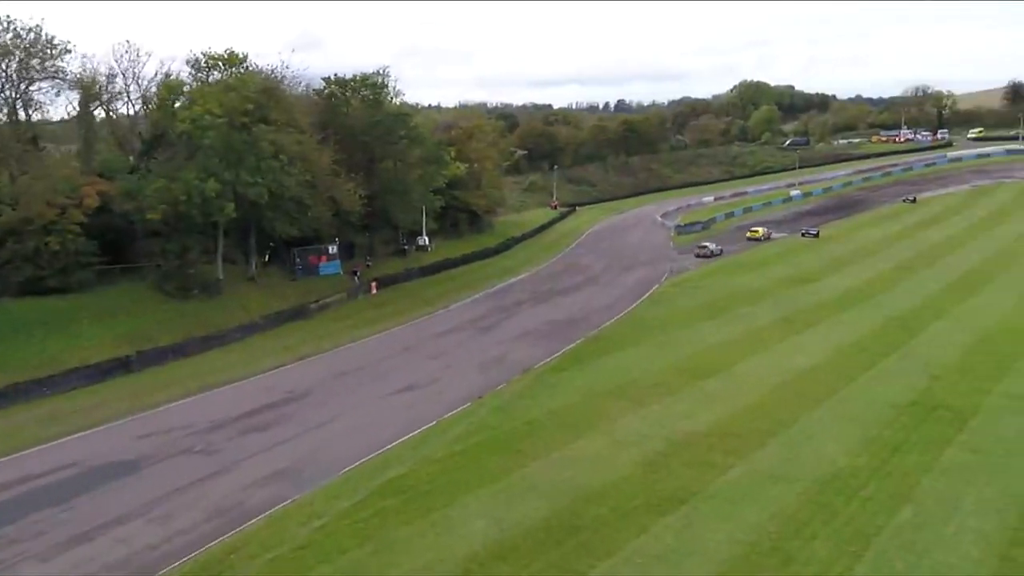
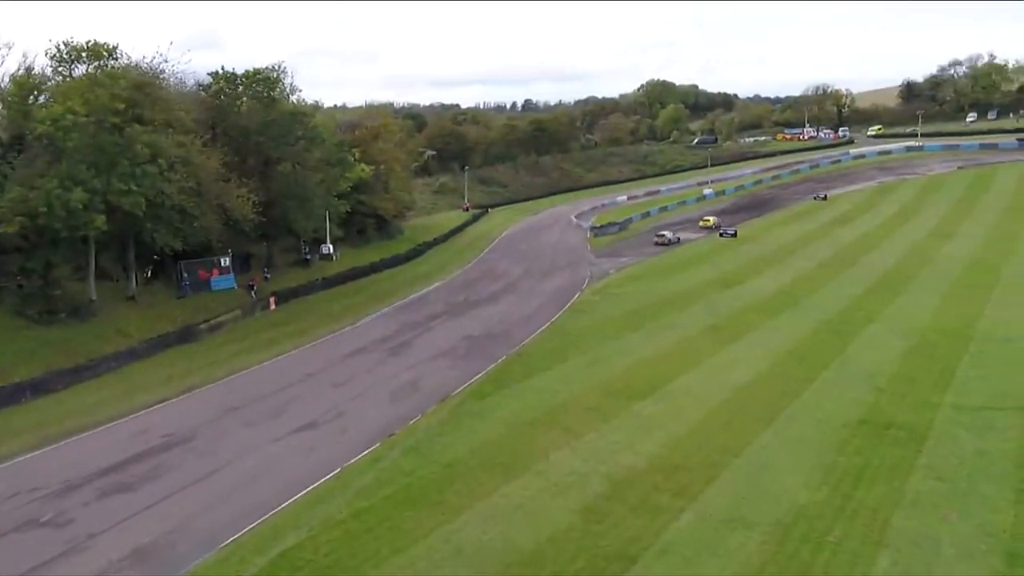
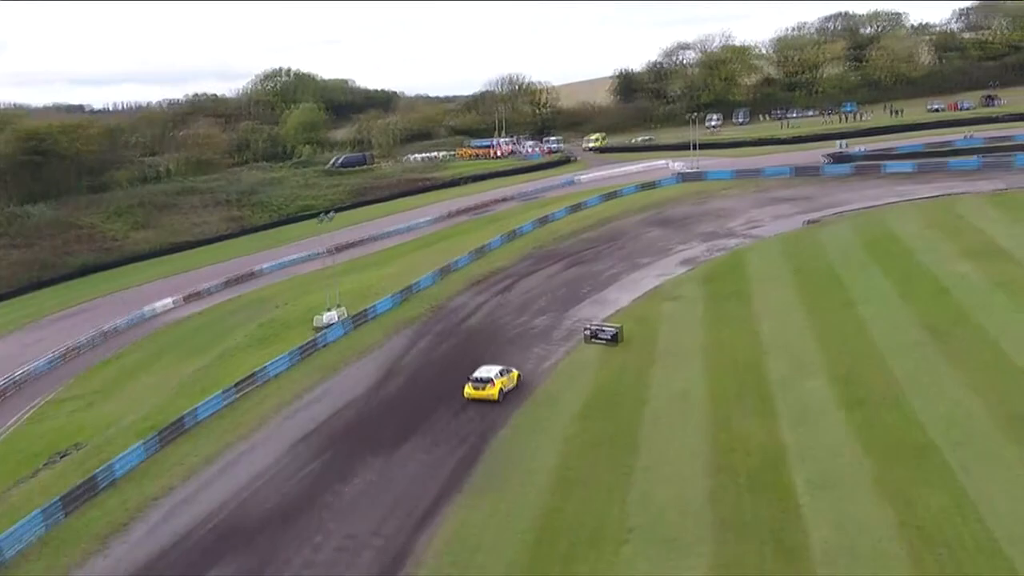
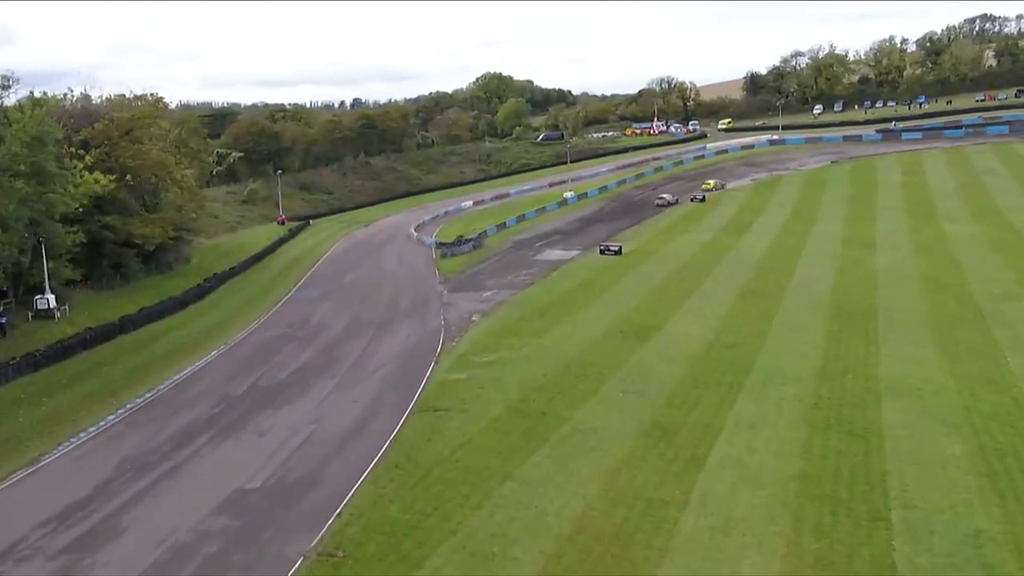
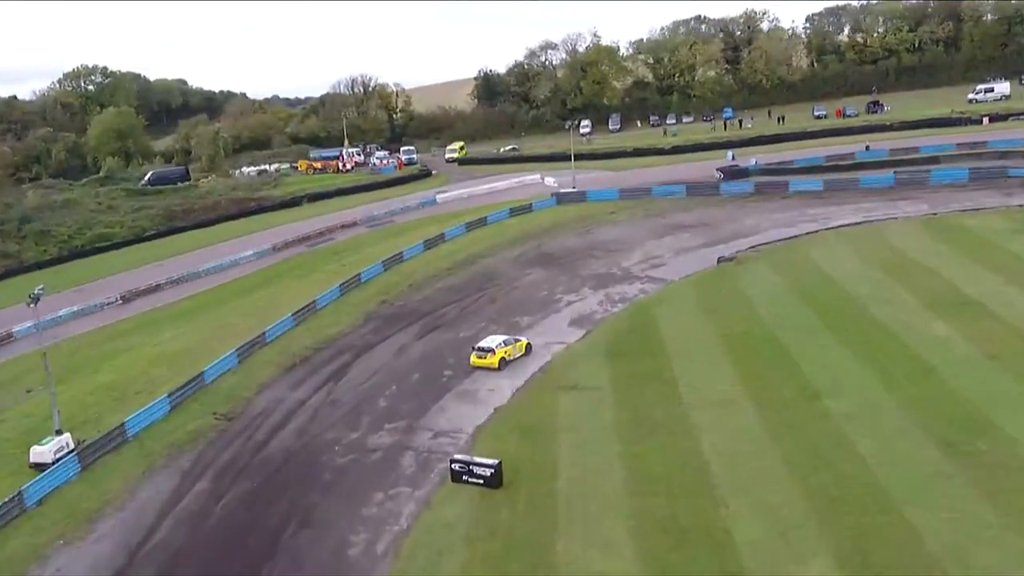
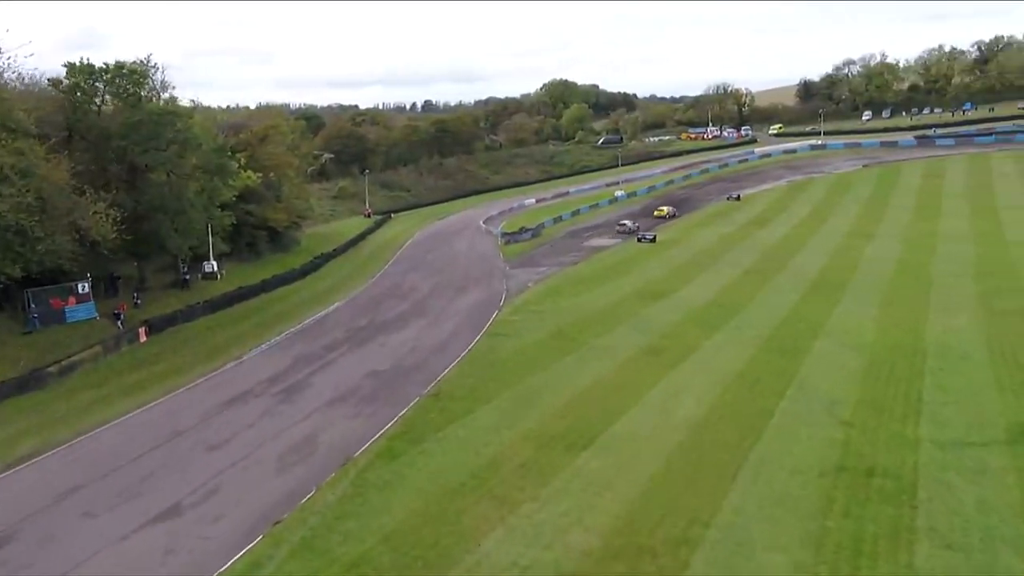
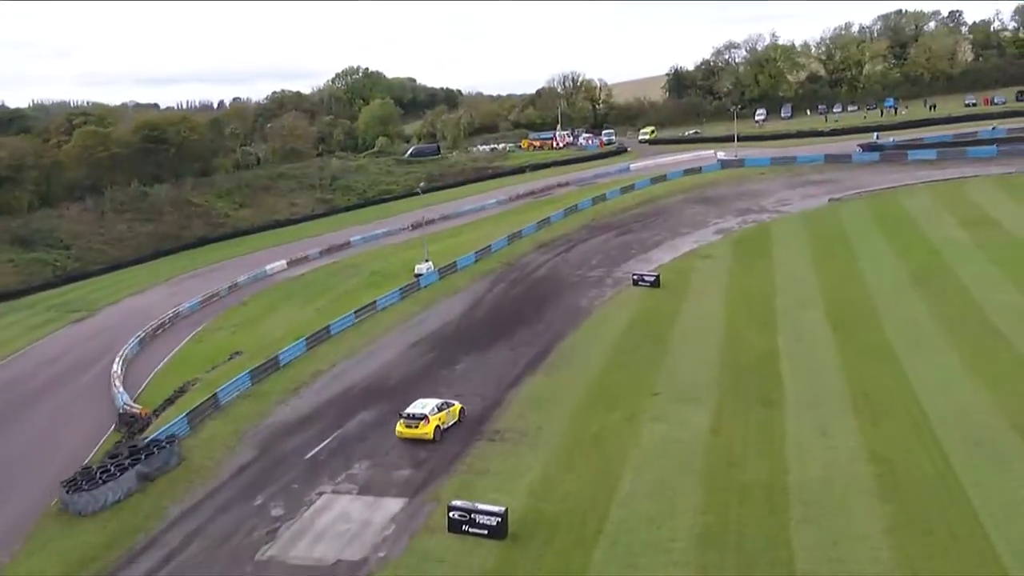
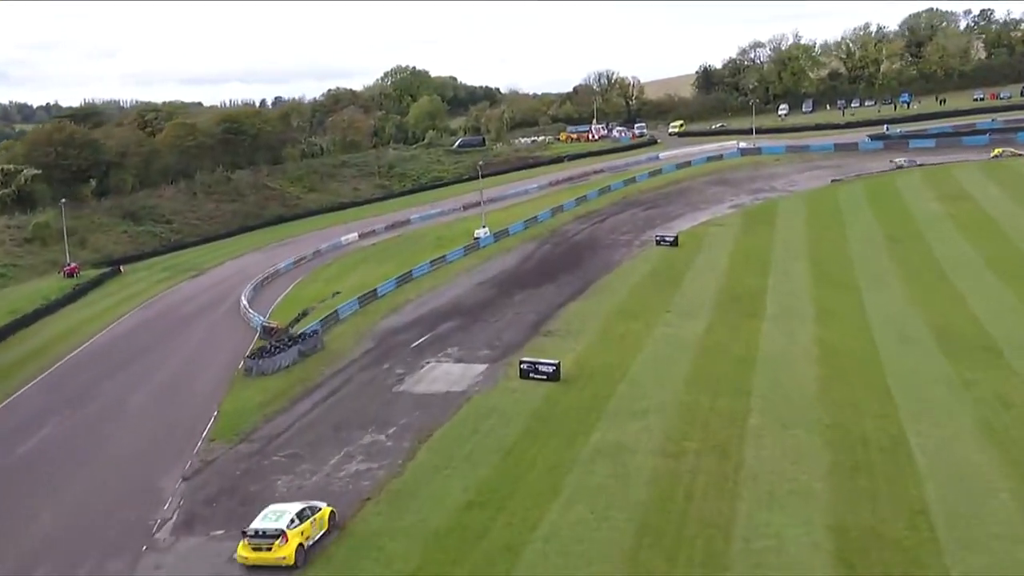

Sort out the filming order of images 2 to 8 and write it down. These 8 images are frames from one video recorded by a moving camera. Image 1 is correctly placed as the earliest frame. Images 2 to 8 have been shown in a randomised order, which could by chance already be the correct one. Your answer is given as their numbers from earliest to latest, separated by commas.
2, 6, 4, 8, 7, 3, 5
